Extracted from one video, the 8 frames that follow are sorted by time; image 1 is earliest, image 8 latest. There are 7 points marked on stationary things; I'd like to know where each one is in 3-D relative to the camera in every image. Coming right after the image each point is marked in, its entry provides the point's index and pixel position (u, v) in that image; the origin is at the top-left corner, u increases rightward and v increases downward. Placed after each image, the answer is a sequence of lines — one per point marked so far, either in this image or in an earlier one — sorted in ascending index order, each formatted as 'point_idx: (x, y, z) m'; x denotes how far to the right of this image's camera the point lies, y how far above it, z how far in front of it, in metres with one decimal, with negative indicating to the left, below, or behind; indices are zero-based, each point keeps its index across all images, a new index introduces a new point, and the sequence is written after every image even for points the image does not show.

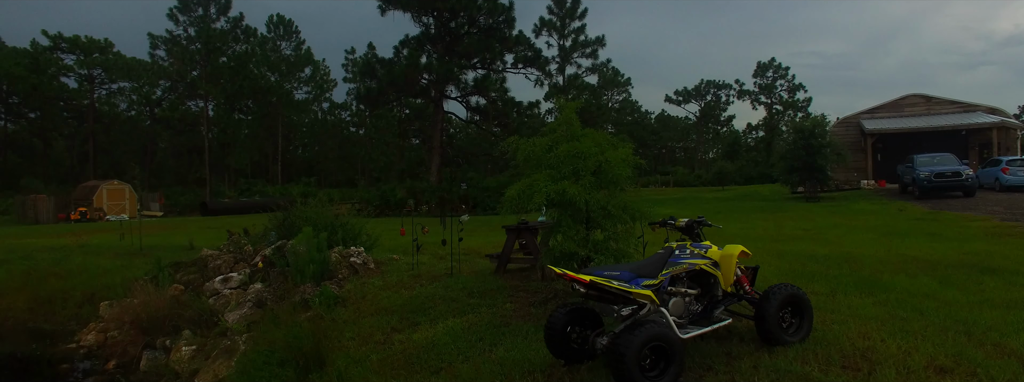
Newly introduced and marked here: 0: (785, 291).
0: (+2.3, -0.8, +5.1) m
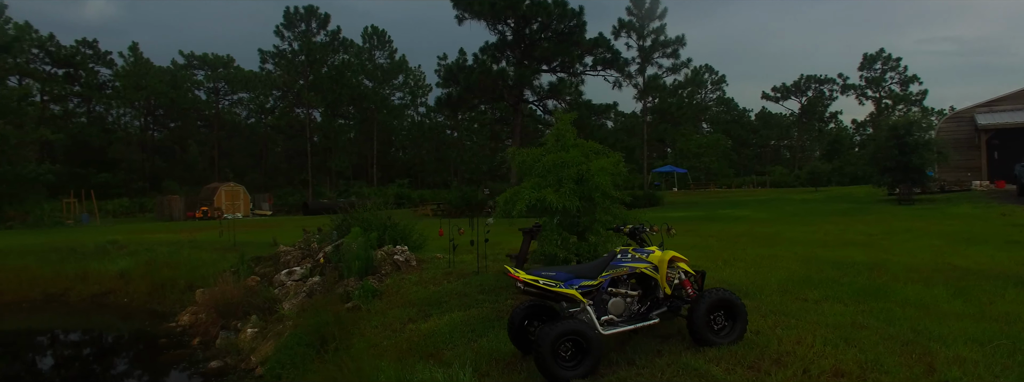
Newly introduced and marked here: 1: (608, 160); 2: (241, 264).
0: (+1.8, -0.9, +5.5) m
1: (+1.2, +0.4, +7.9) m
2: (-6.4, -1.7, +14.4) m
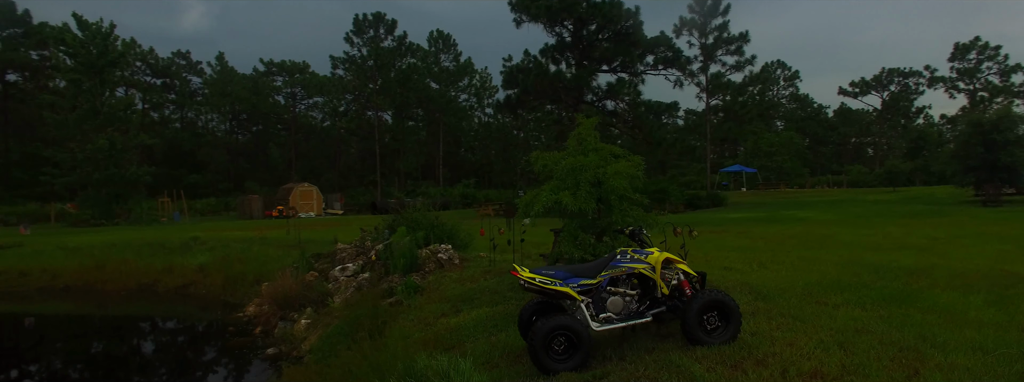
0: (+1.8, -1.0, +5.6) m
1: (+1.5, +0.4, +8.2) m
2: (-5.3, -1.8, +15.5) m
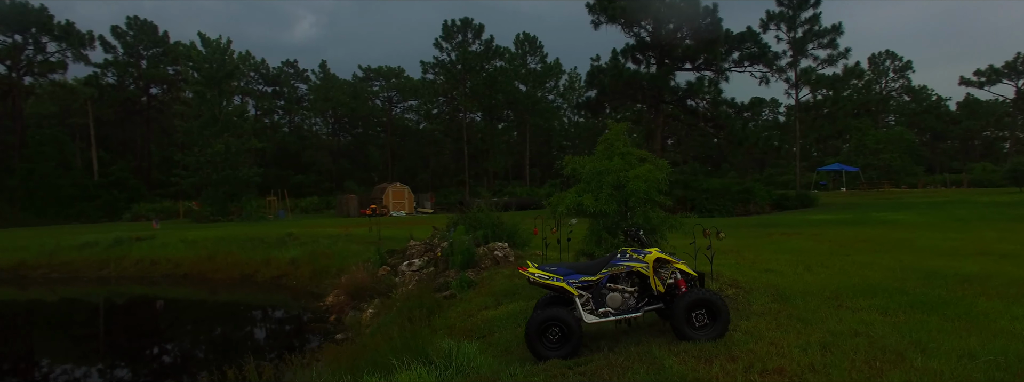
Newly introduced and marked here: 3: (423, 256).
0: (+1.8, -1.0, +6.0) m
1: (+1.9, +0.3, +8.5) m
2: (-3.7, -1.8, +16.8) m
3: (-2.2, -1.6, +15.3) m
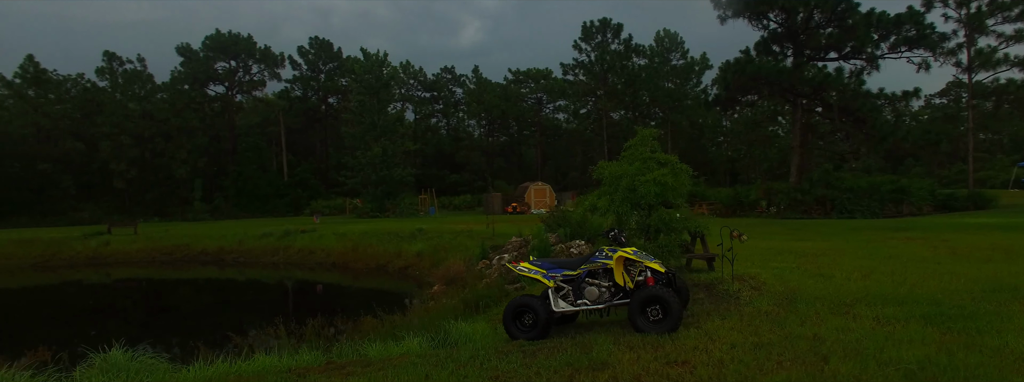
0: (+1.5, -1.1, +6.5) m
1: (+2.2, +0.3, +8.9) m
2: (-1.0, -1.8, +18.4) m
3: (+0.1, -1.6, +16.6) m
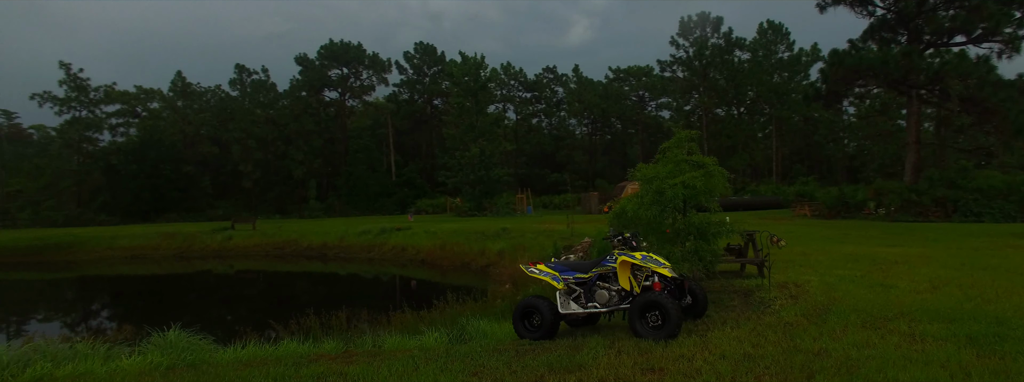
0: (+1.4, -1.1, +6.4) m
1: (+2.6, +0.2, +8.7) m
2: (+1.2, -1.8, +18.6) m
3: (+1.9, -1.7, +16.6) m
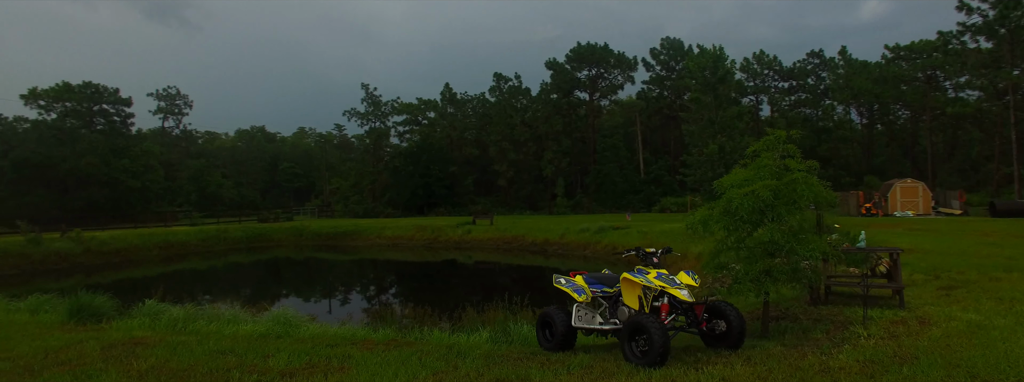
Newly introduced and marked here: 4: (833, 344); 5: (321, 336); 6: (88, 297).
0: (+1.2, -1.2, +5.9) m
1: (+3.3, +0.1, +7.4) m
2: (+6.2, -1.9, +17.0) m
3: (+6.0, -1.7, +14.9) m
4: (+3.5, -1.6, +6.6) m
5: (-2.5, -1.9, +8.1) m
6: (-7.1, -1.8, +10.2) m
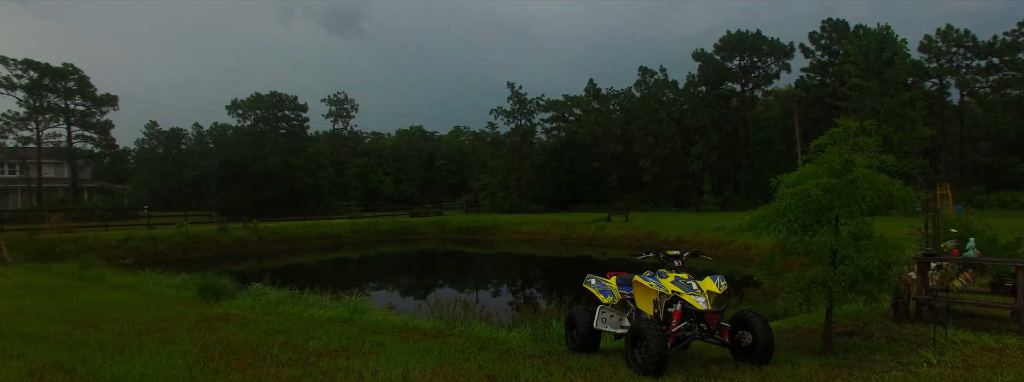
0: (+1.2, -1.2, +5.6) m
1: (+3.5, +0.1, +6.5) m
2: (+8.9, -1.8, +15.0) m
3: (+8.1, -1.7, +13.1) m
4: (+3.5, -1.6, +5.7) m
5: (-1.9, -1.9, +8.7) m
6: (-5.8, -1.7, +11.9) m
